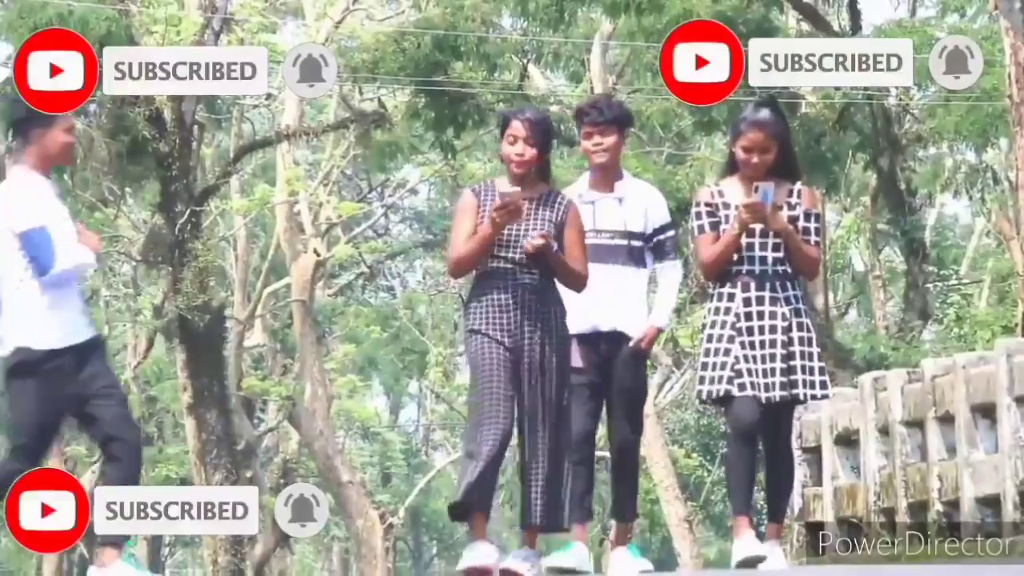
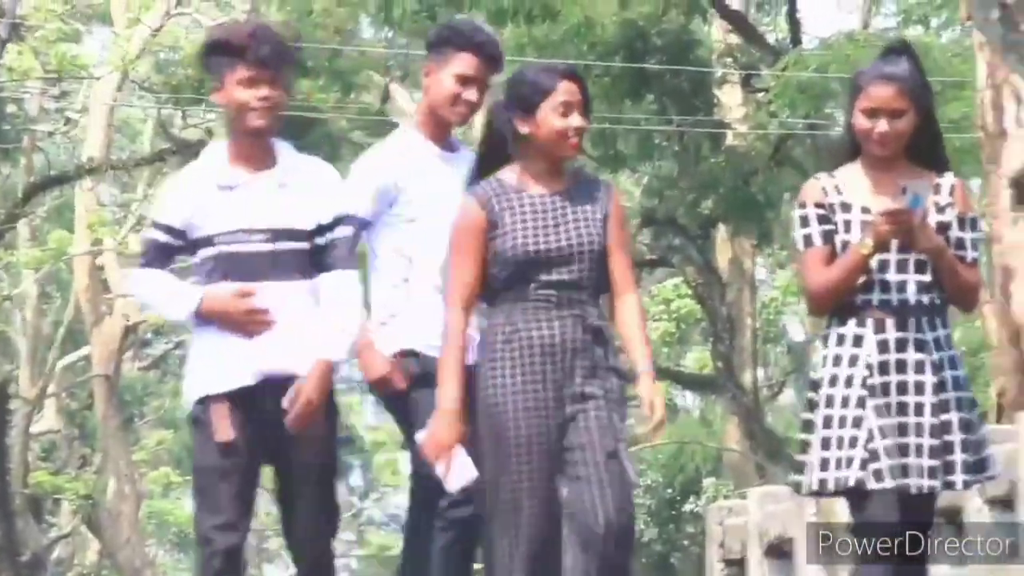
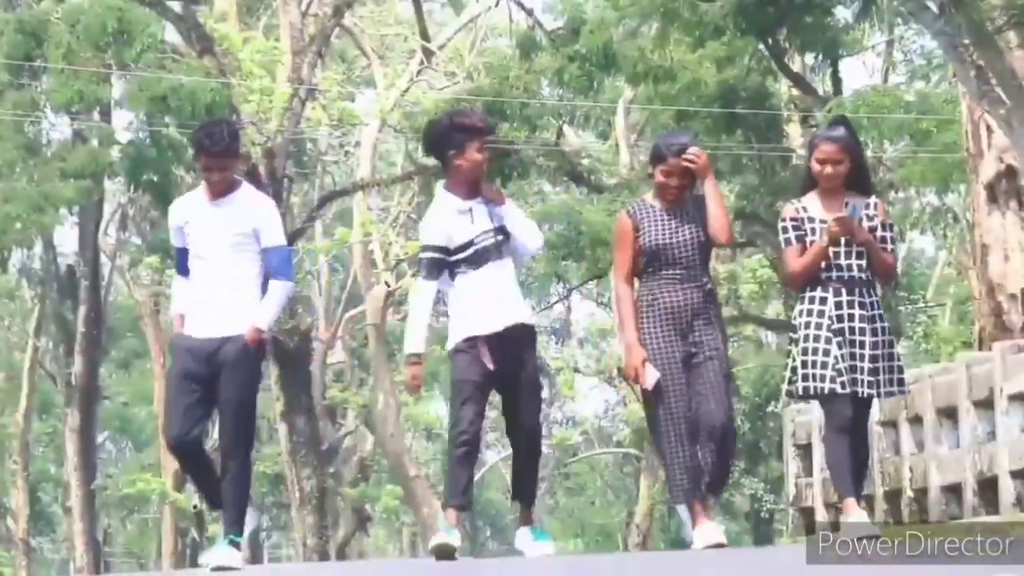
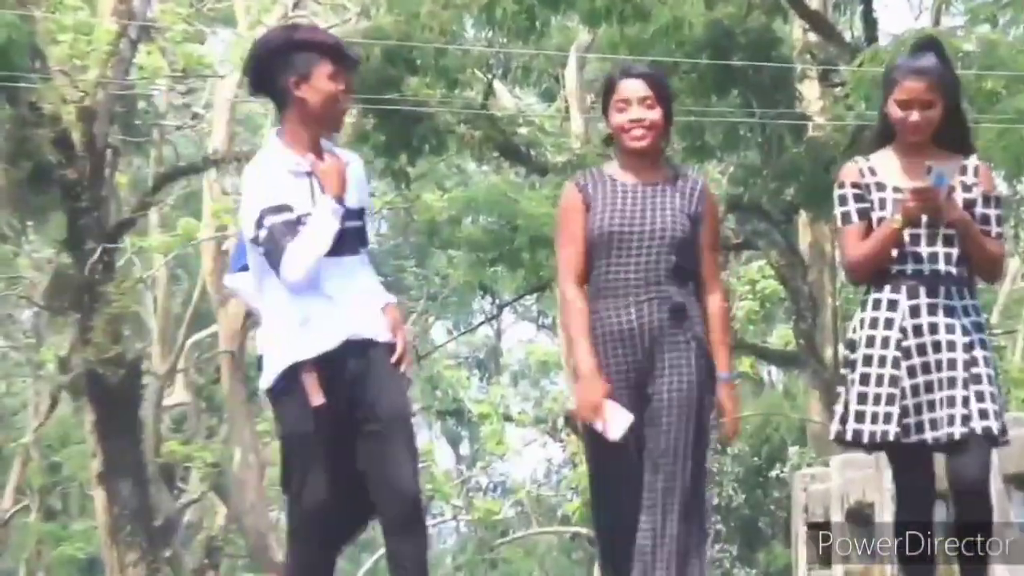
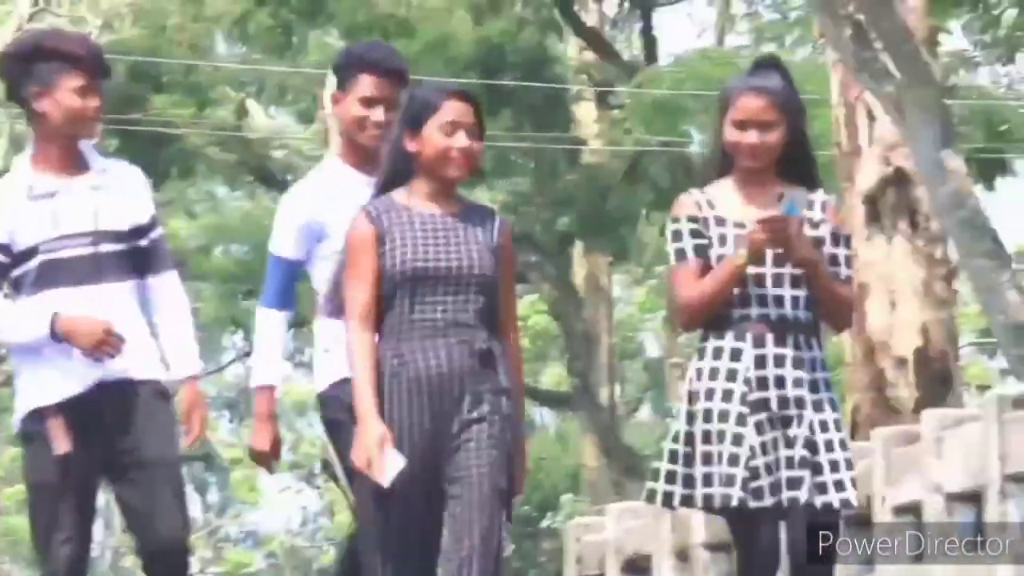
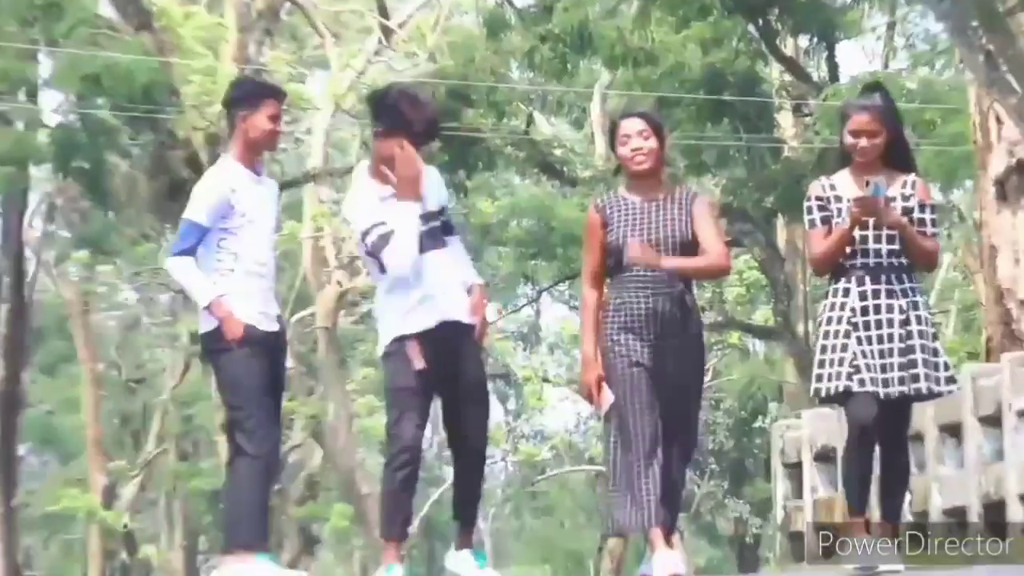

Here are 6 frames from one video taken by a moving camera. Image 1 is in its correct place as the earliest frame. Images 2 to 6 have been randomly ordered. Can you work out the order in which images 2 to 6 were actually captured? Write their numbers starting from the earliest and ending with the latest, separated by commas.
3, 6, 4, 2, 5
